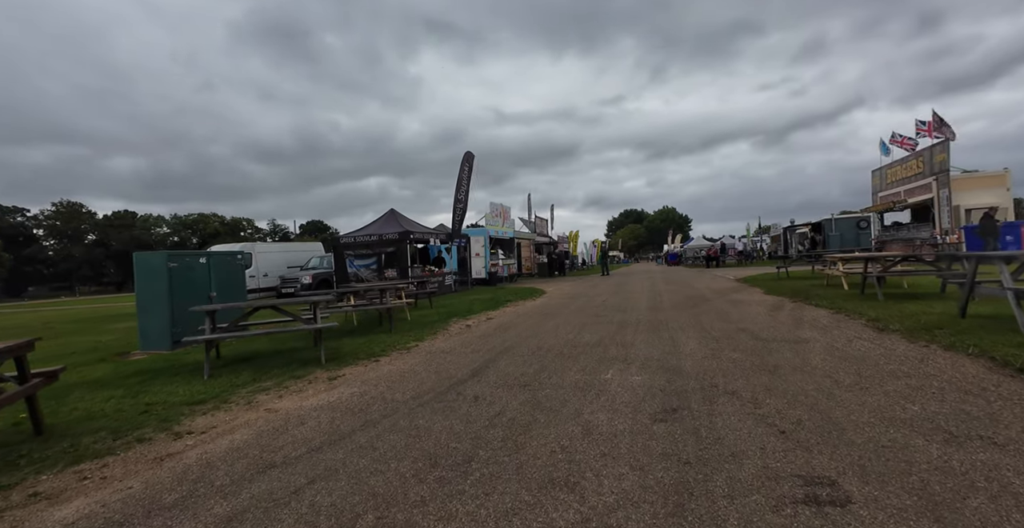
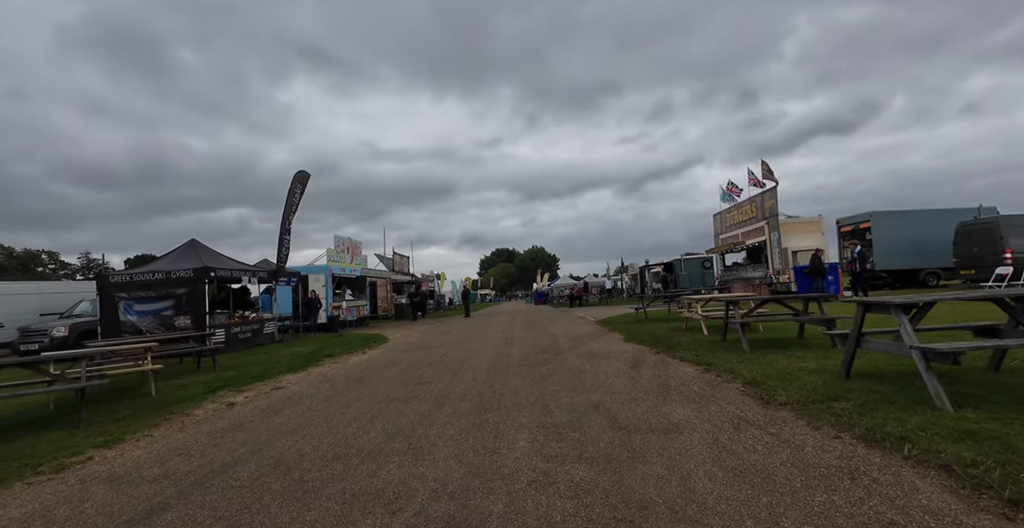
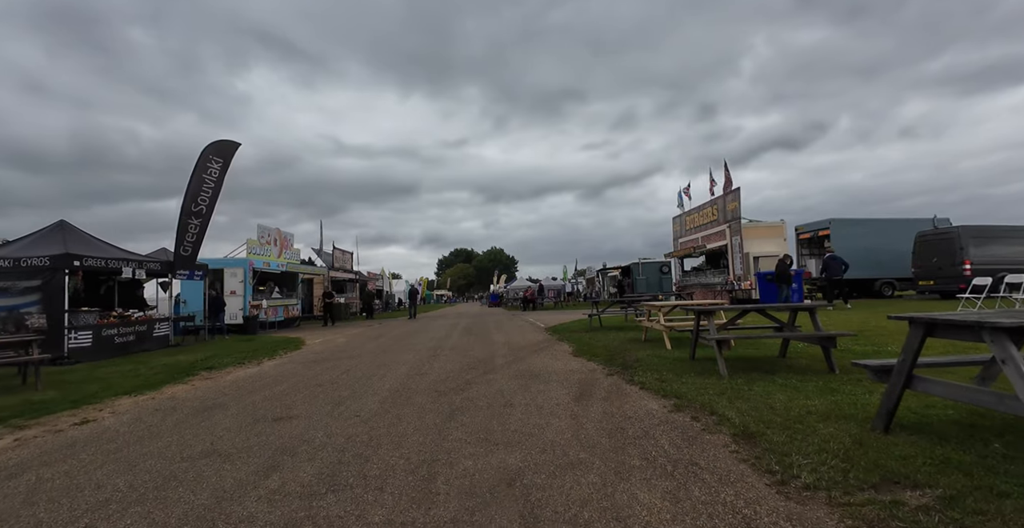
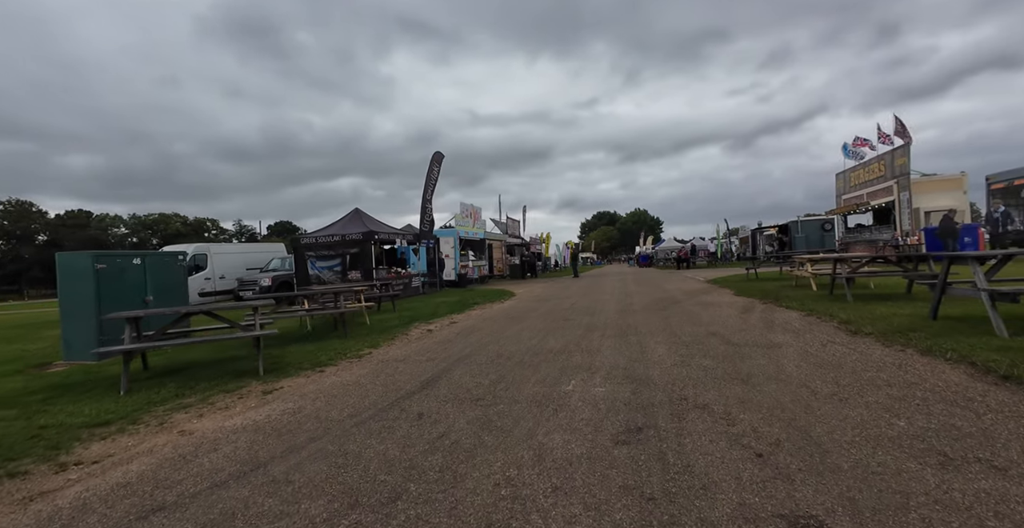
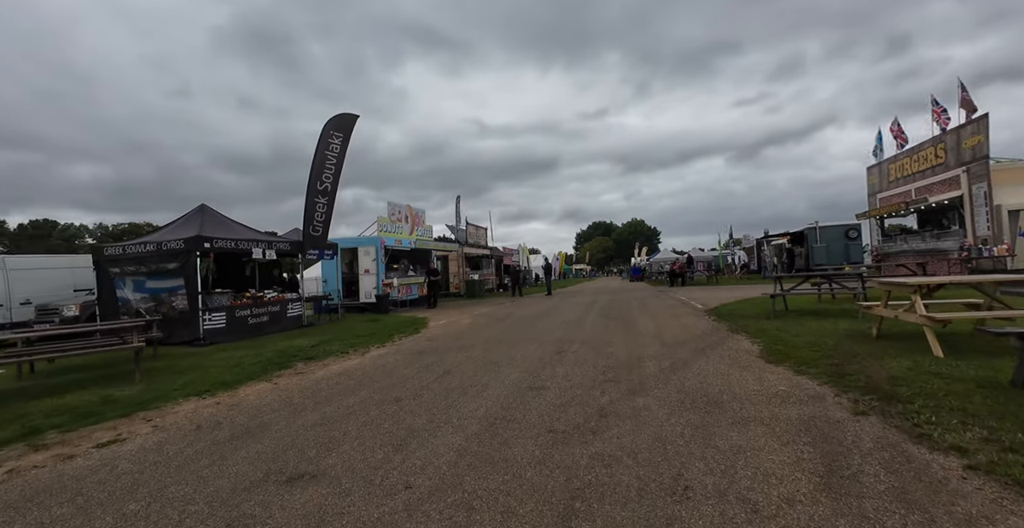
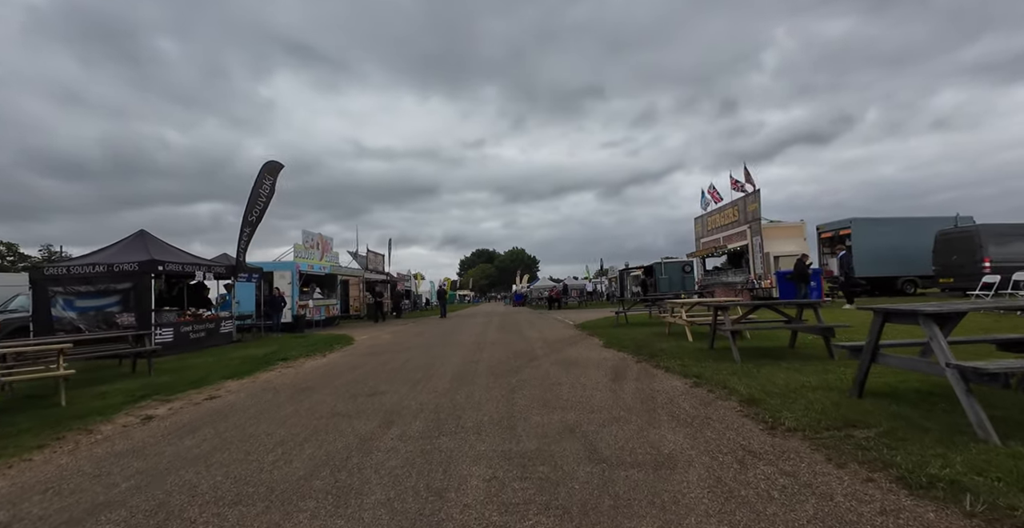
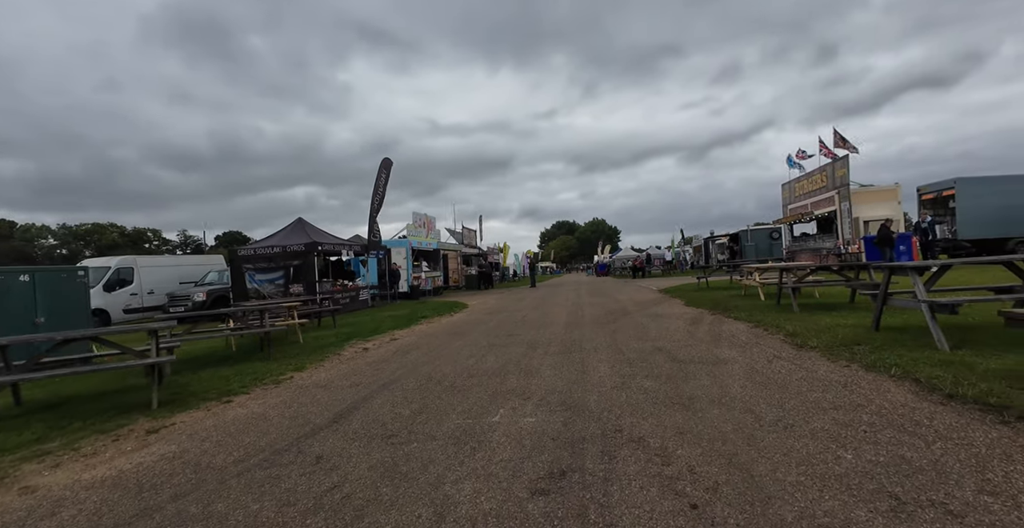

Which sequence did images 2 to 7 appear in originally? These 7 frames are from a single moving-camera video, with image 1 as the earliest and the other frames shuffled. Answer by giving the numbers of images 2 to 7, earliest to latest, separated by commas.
4, 7, 2, 6, 3, 5
